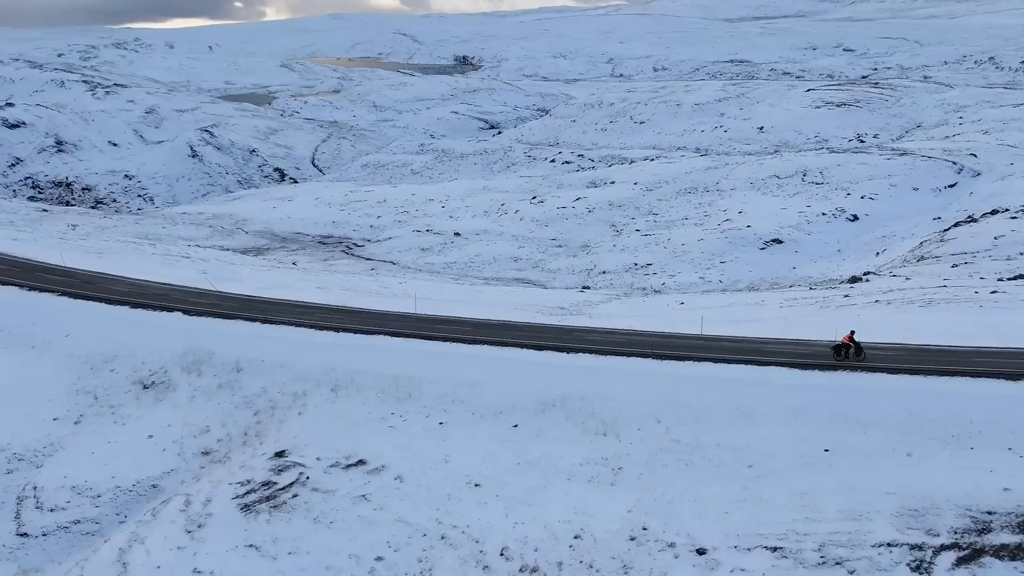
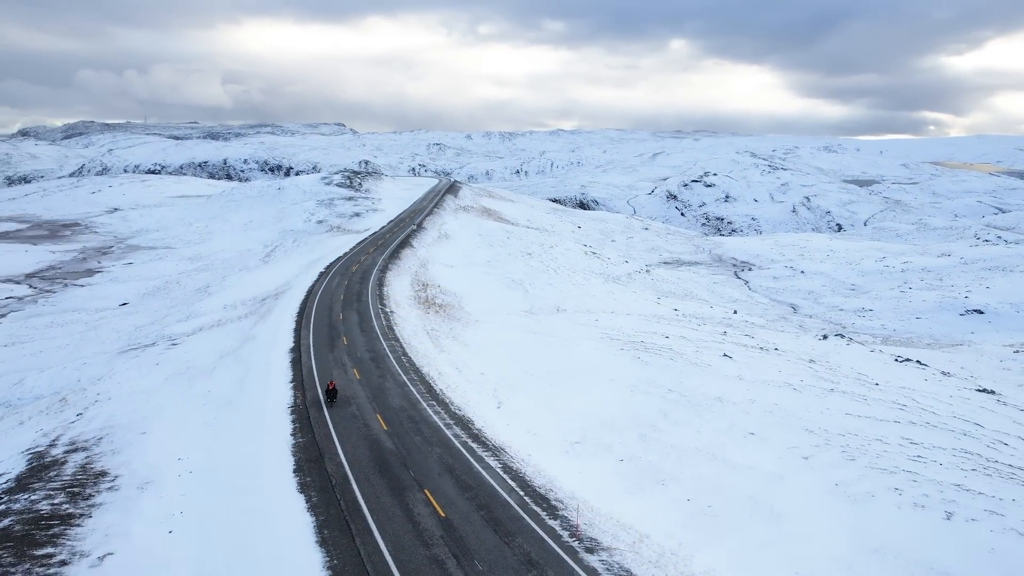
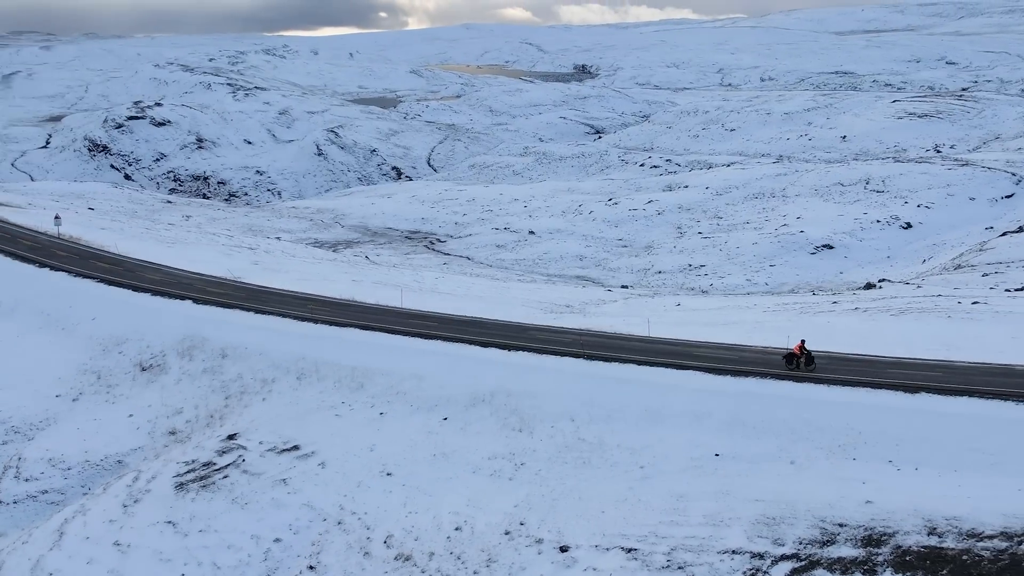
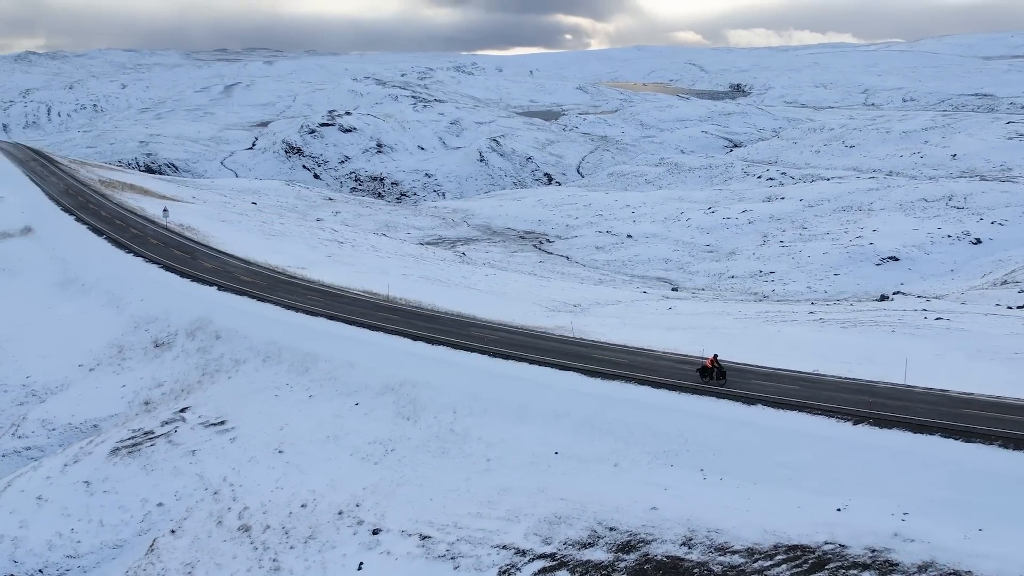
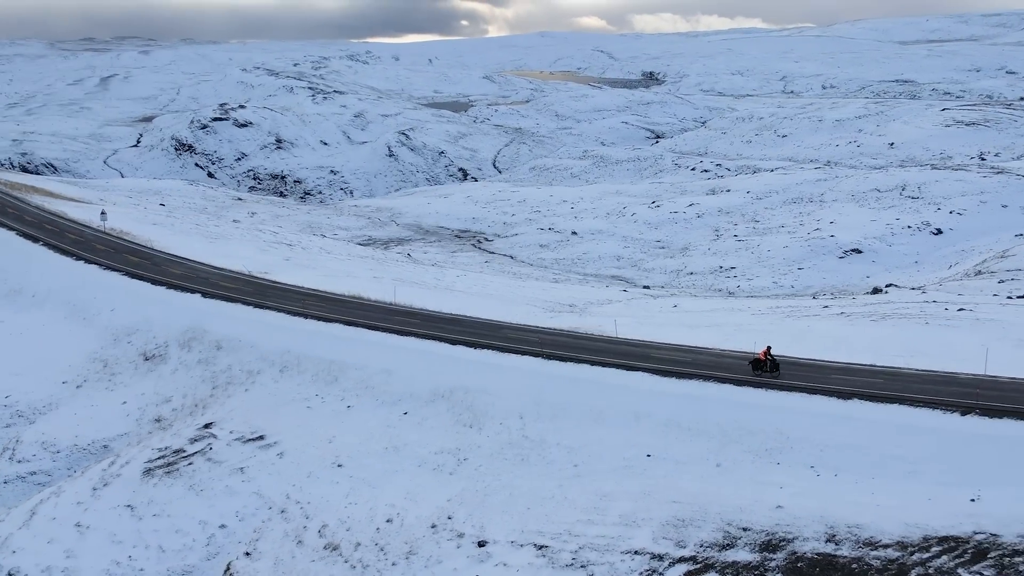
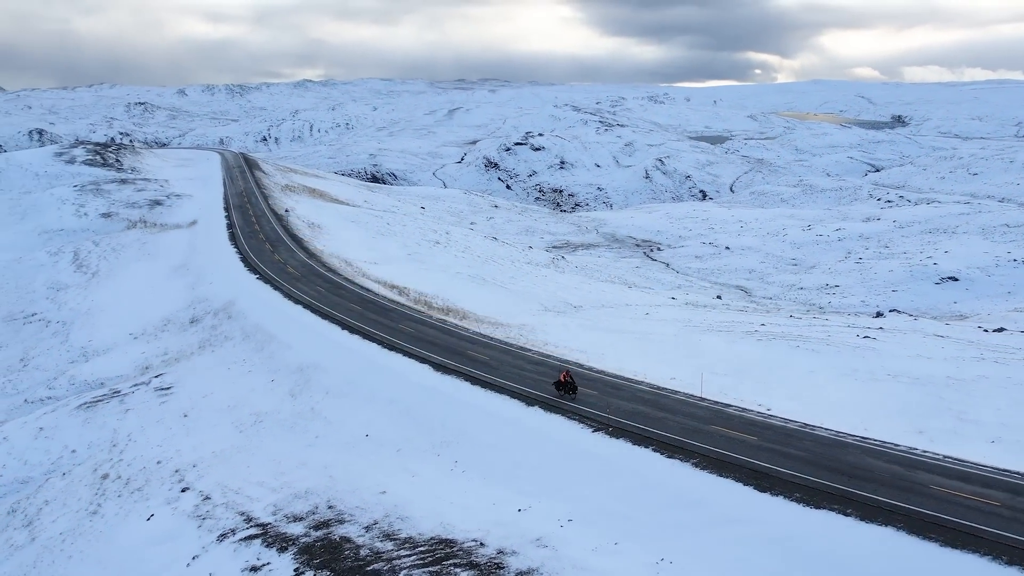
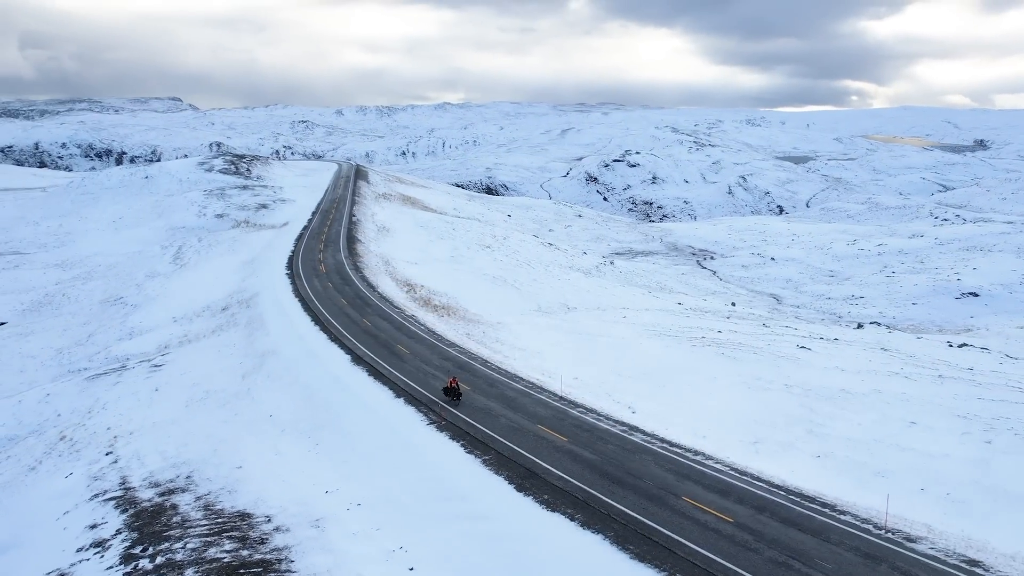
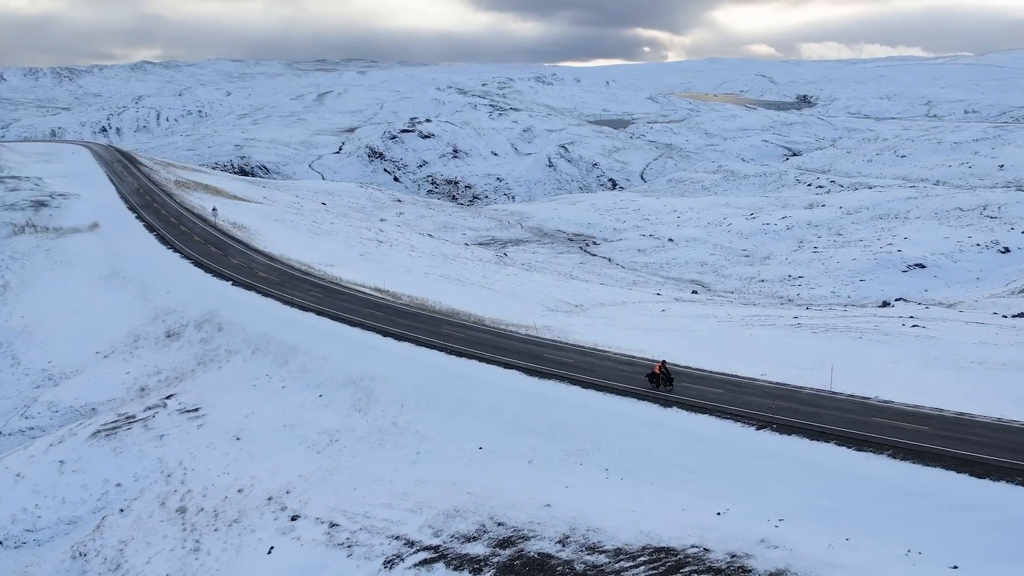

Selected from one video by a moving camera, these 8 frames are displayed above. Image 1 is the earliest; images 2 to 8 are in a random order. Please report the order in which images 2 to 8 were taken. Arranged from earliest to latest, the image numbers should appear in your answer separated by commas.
3, 5, 4, 8, 6, 7, 2
